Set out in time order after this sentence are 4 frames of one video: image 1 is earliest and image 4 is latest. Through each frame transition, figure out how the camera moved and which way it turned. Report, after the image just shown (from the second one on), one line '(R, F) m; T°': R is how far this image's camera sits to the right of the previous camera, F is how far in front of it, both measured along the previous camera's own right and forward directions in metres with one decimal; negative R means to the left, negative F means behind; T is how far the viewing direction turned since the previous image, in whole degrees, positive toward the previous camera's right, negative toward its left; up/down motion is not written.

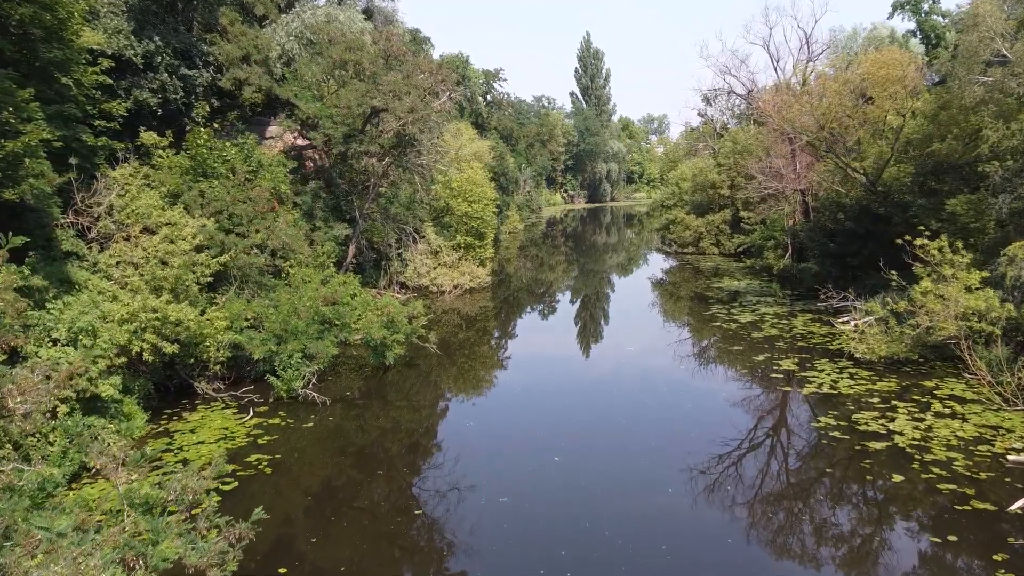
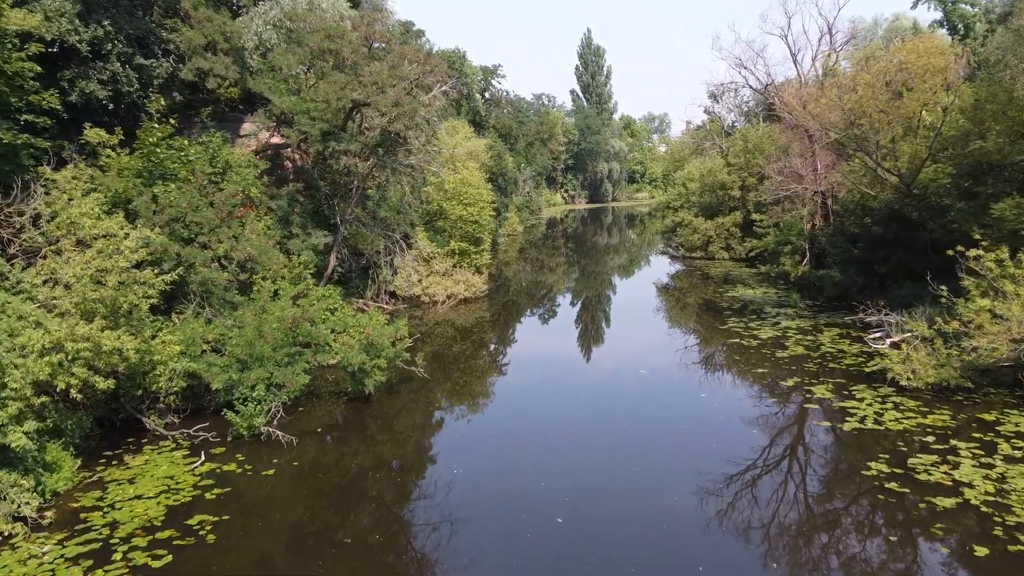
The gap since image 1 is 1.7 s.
(0.0, +1.6) m; 0°
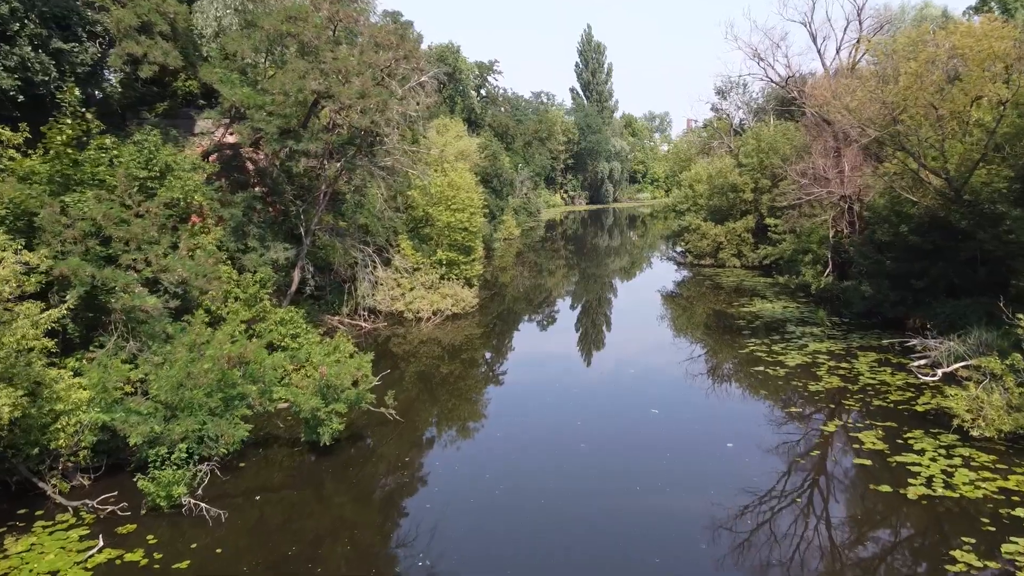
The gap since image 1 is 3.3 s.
(+0.1, +2.0) m; 0°
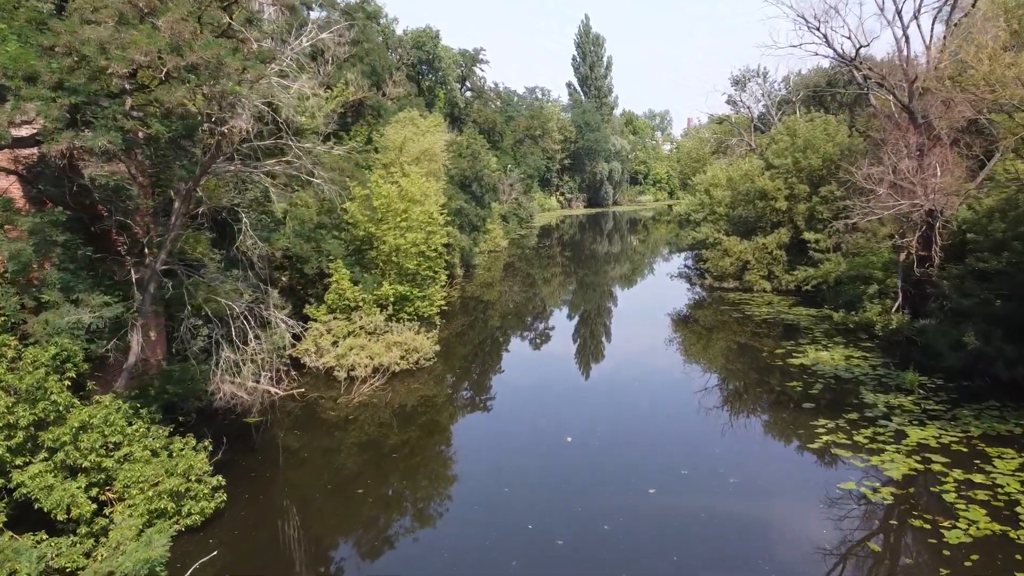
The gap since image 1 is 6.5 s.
(+0.4, +4.7) m; 0°
